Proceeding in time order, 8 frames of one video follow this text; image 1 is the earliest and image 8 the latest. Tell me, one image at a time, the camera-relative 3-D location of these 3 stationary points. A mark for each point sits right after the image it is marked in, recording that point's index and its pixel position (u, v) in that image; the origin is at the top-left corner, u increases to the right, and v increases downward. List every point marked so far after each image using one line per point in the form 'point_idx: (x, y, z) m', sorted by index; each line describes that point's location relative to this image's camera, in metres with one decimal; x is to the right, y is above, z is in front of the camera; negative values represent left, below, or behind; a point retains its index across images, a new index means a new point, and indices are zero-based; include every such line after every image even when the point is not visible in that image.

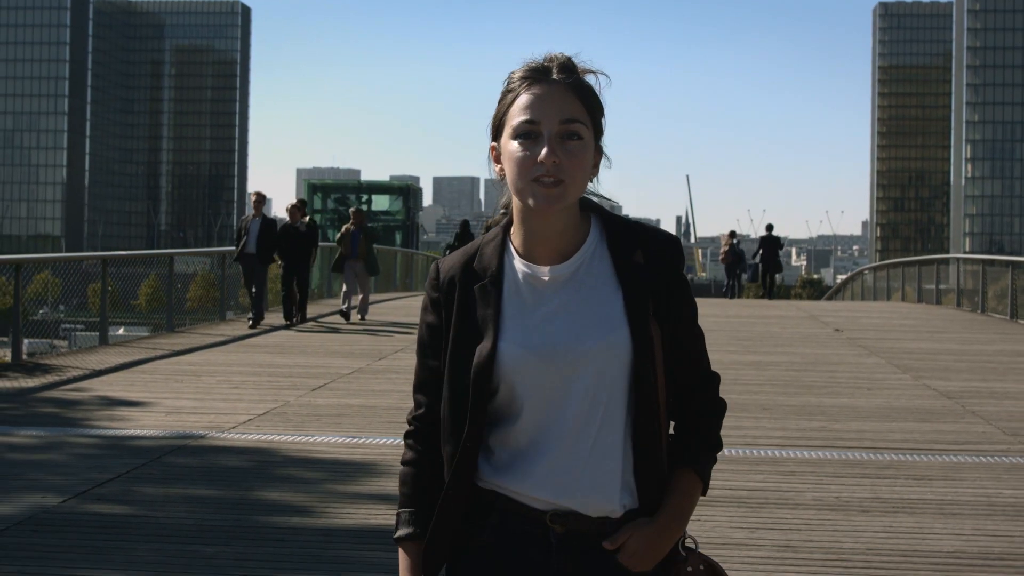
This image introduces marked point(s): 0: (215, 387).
0: (-2.2, -0.7, +9.6) m
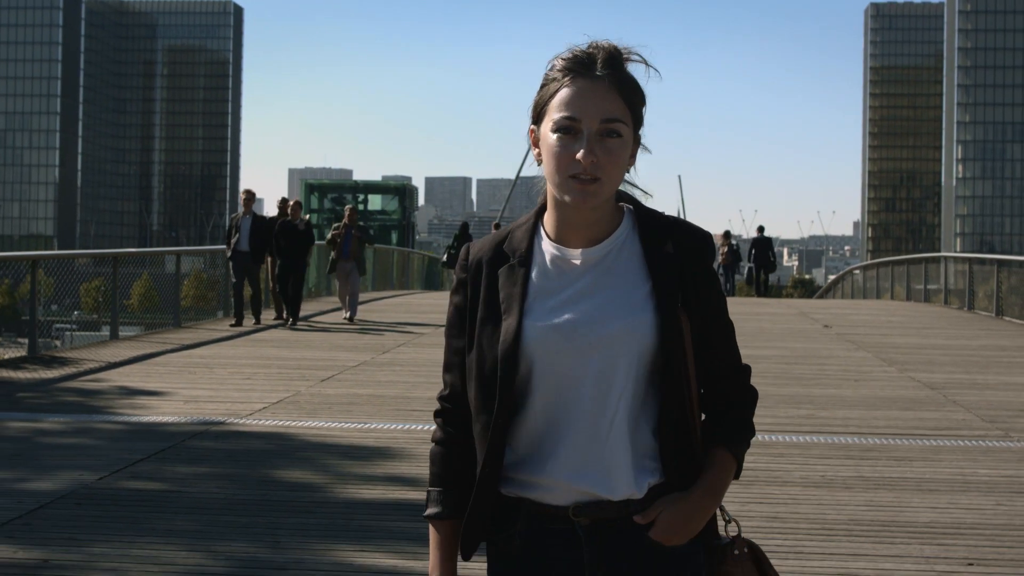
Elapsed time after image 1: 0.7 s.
0: (-2.2, -0.7, +10.0) m
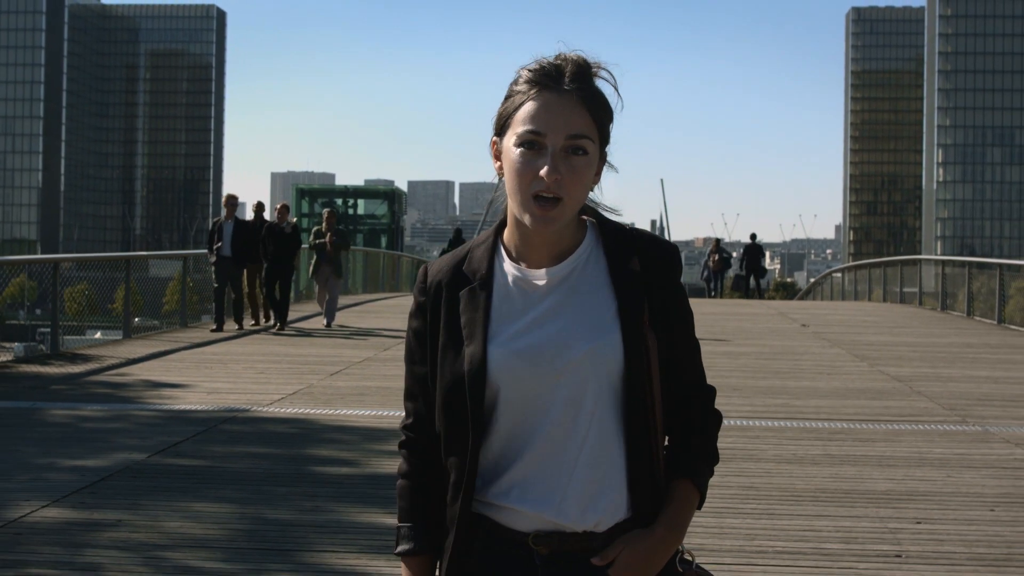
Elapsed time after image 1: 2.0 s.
0: (-2.2, -0.7, +10.7) m
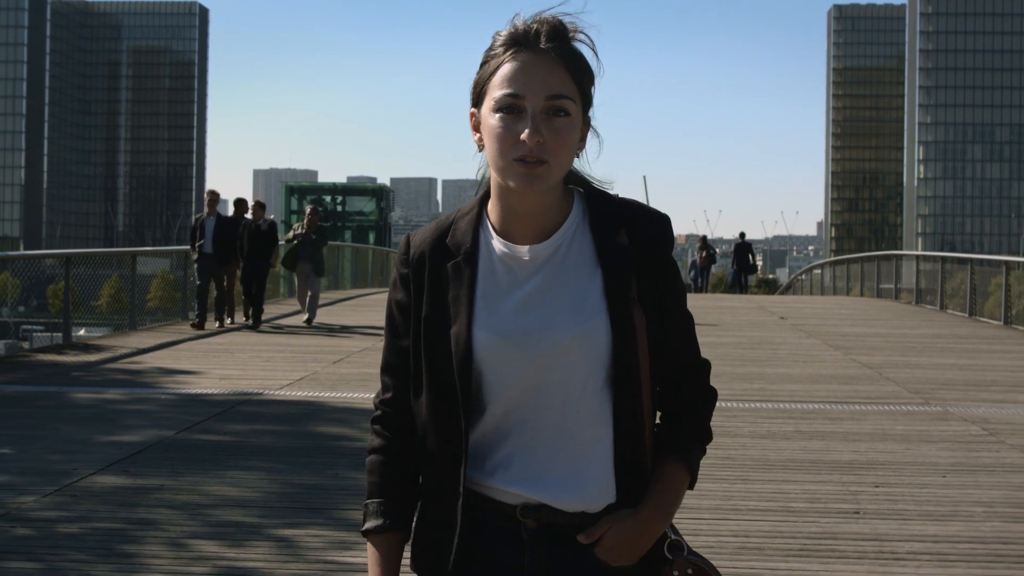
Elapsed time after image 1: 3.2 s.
0: (-2.3, -0.6, +11.3) m
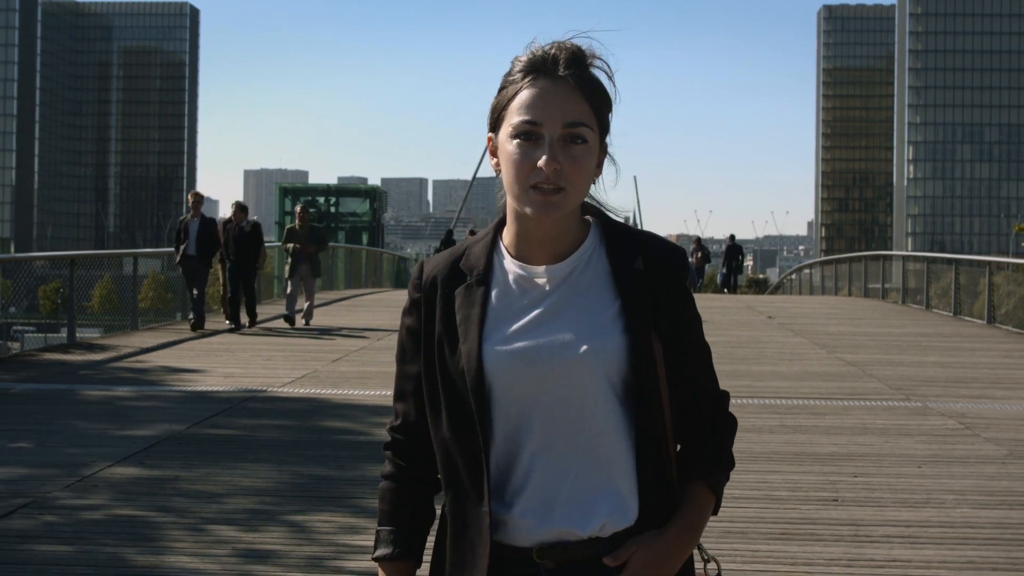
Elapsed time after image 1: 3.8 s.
0: (-2.3, -0.6, +11.6) m
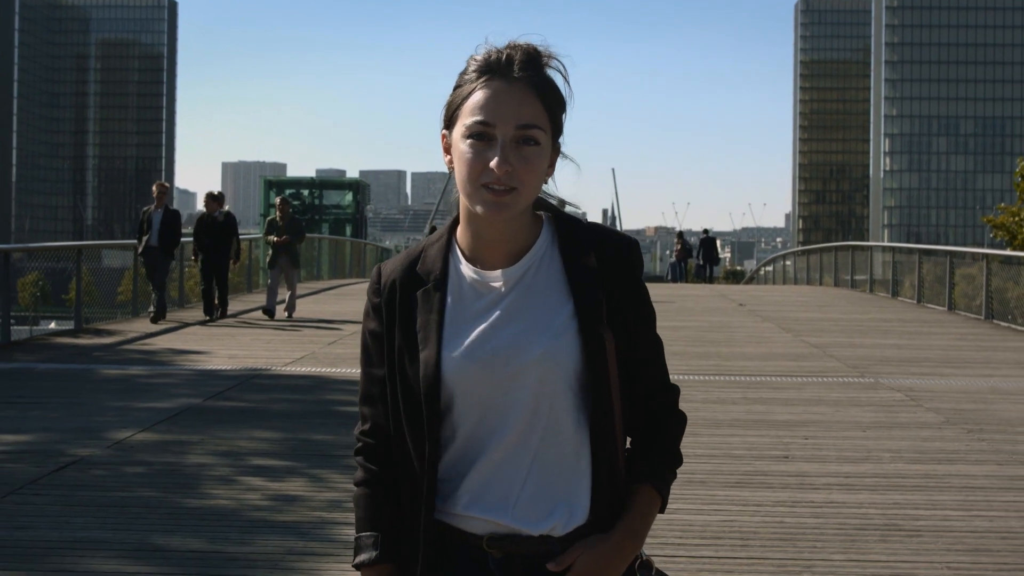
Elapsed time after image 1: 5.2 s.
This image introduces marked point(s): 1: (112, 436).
0: (-2.5, -0.5, +12.3) m
1: (-2.2, -0.8, +7.0) m
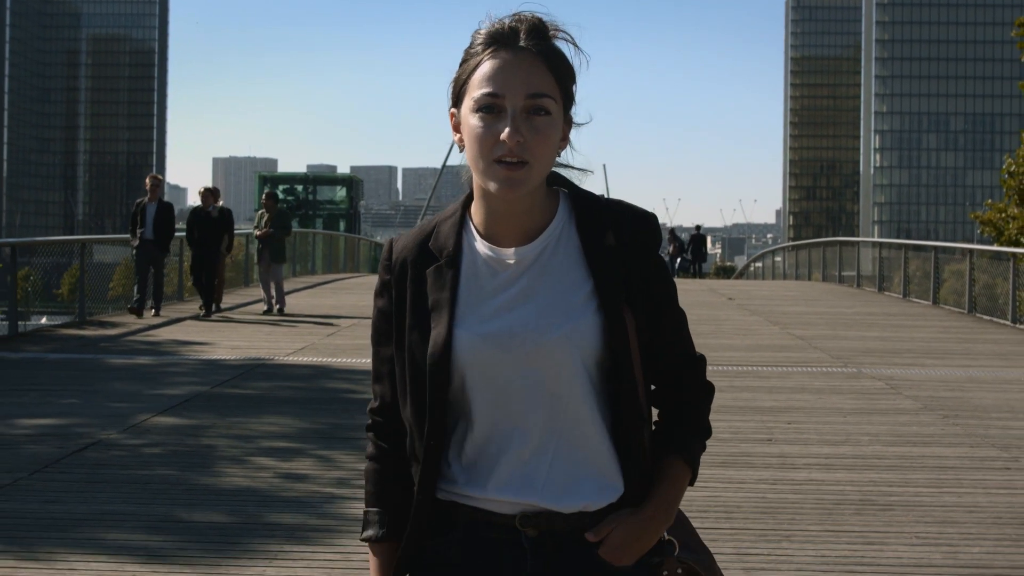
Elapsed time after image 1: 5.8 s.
0: (-2.5, -0.4, +12.7) m
1: (-2.2, -0.7, +7.4) m
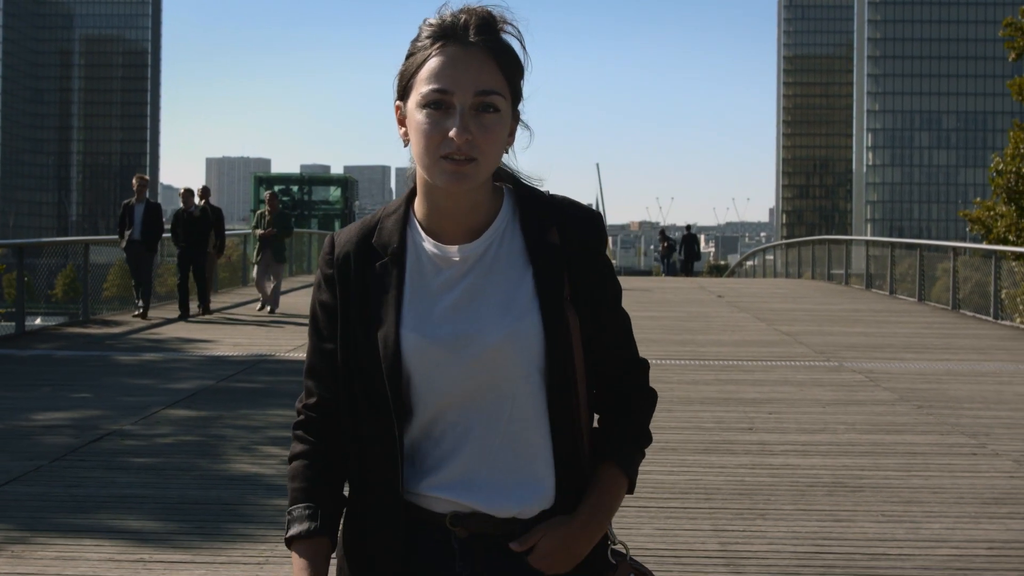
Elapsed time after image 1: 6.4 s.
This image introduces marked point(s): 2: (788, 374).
0: (-2.6, -0.4, +13.0) m
1: (-2.2, -0.7, +7.7) m
2: (+2.1, -0.7, +10.1) m
